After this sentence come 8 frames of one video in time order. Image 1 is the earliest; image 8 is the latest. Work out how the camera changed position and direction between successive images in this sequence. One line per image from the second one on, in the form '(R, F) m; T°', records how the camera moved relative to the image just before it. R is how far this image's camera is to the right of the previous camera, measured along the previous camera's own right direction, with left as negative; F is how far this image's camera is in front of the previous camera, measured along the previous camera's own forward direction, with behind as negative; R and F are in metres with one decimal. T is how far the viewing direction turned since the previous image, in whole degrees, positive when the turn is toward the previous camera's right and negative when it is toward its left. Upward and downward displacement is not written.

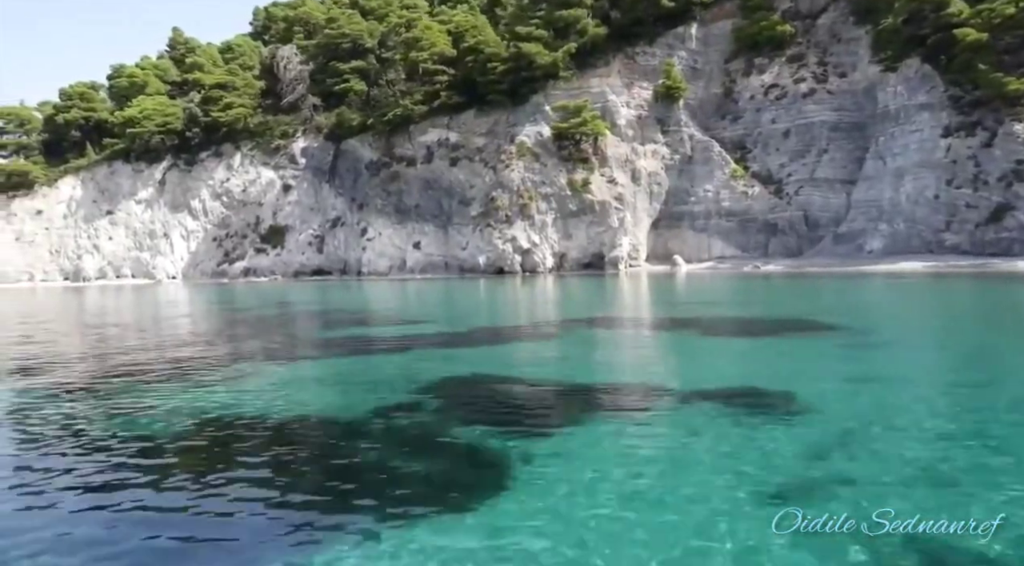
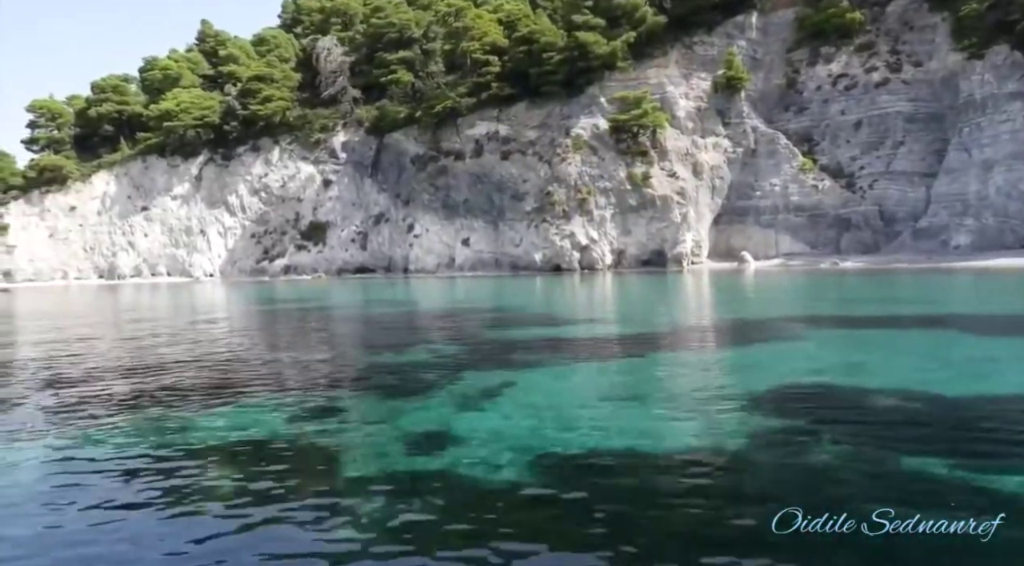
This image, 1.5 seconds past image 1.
(-2.6, +1.4) m; 0°
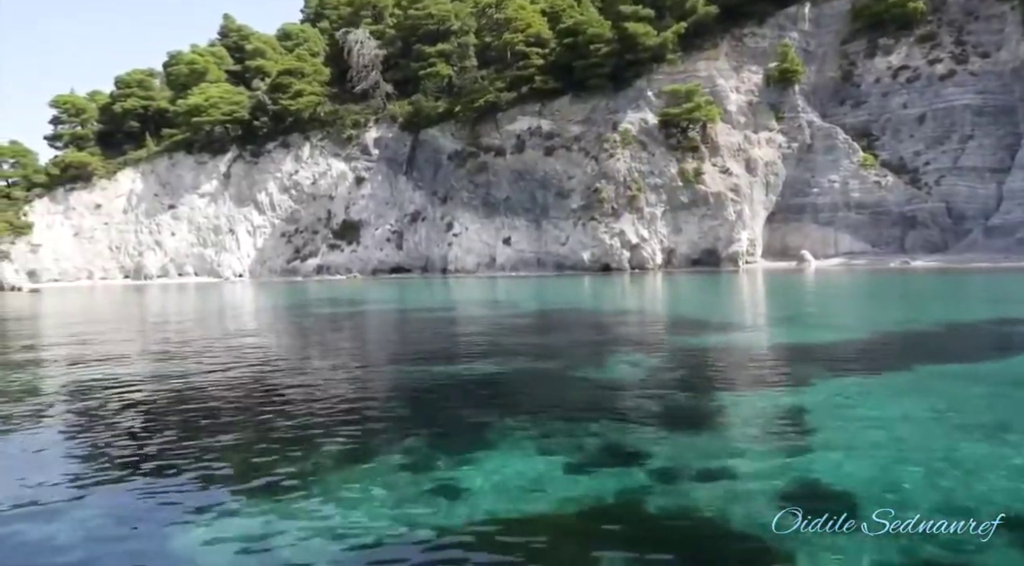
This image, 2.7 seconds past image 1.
(-2.1, +1.4) m; 0°
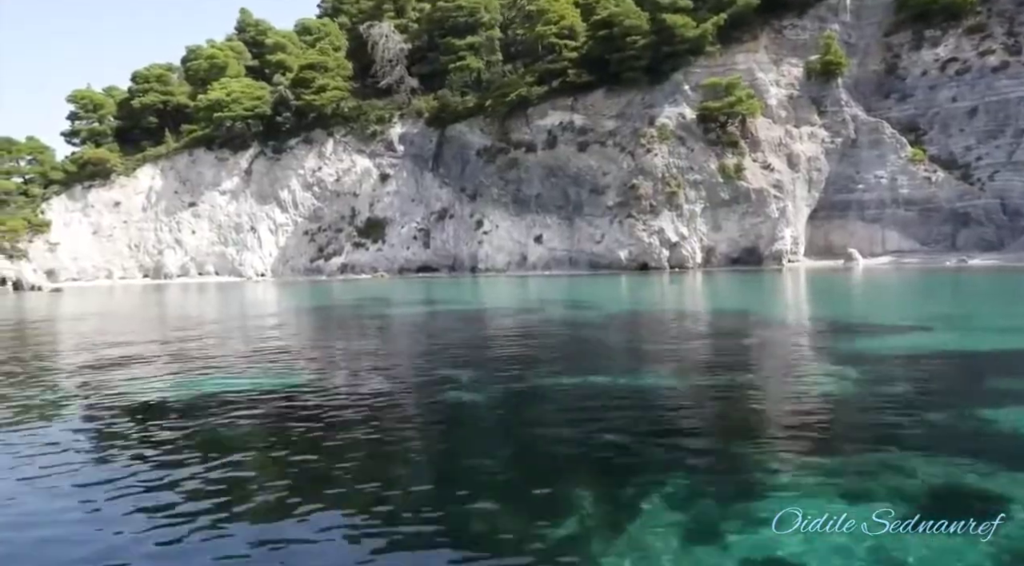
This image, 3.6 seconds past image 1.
(-1.4, +1.1) m; 0°
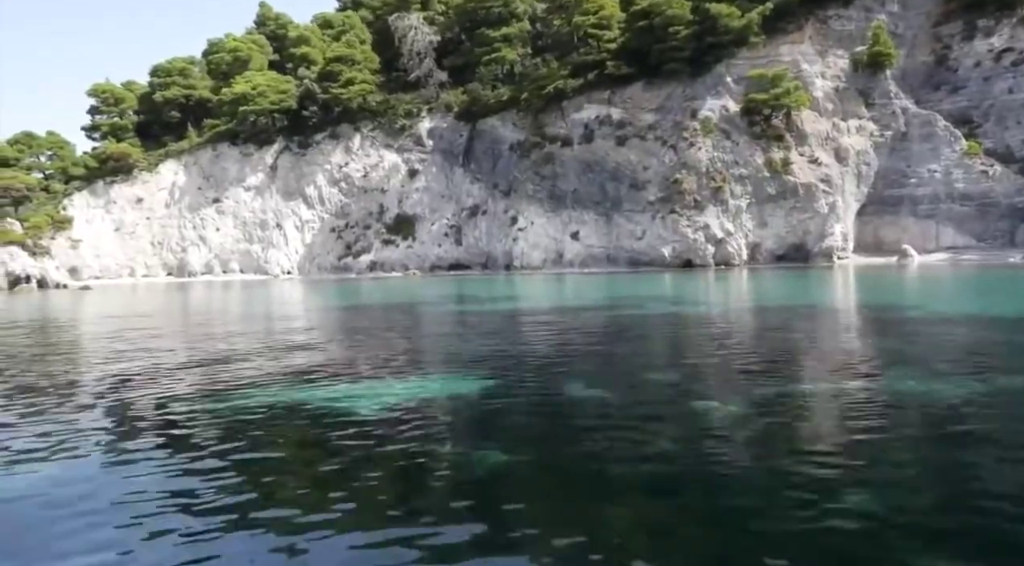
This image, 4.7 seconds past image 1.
(-1.7, +1.1) m; 0°
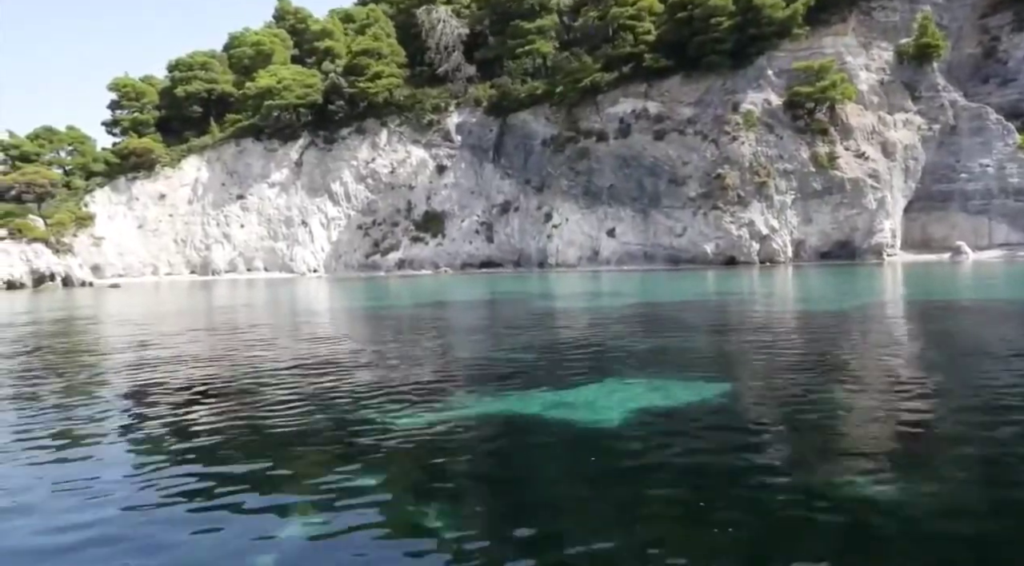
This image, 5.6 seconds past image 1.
(-1.6, +0.9) m; 0°
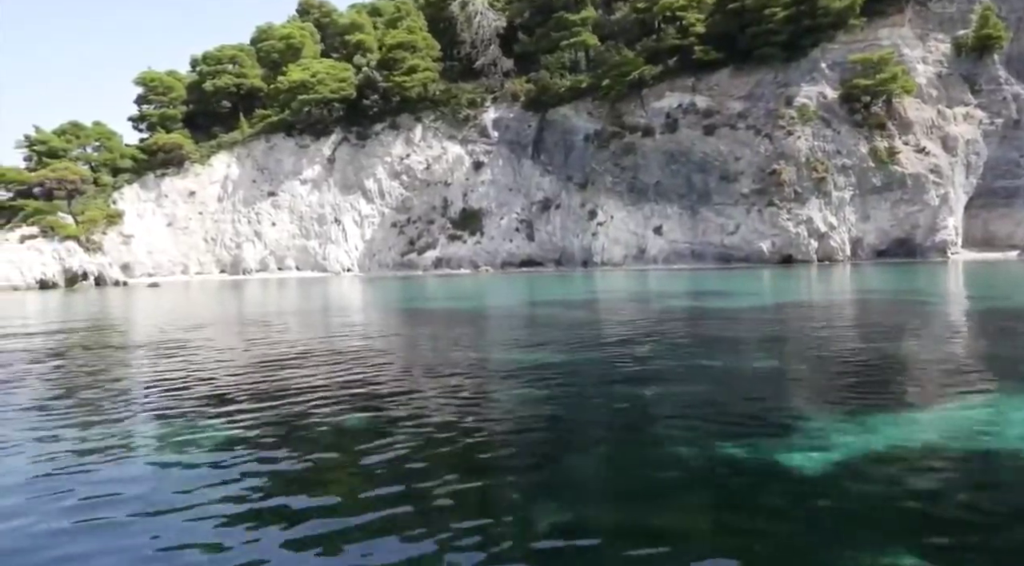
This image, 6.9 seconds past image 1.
(-2.0, +1.1) m; 0°
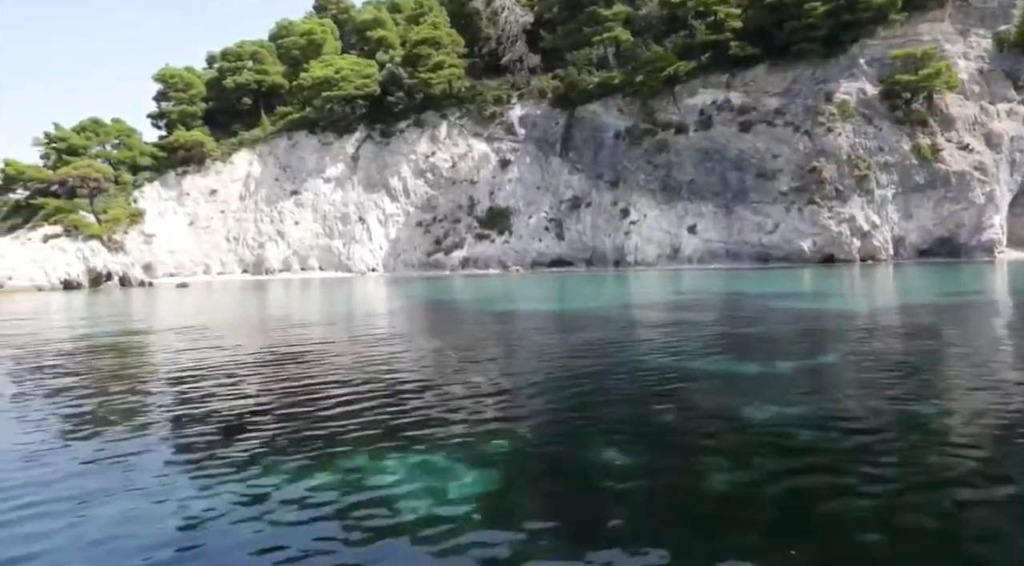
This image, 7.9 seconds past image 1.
(-1.5, +0.7) m; 0°
